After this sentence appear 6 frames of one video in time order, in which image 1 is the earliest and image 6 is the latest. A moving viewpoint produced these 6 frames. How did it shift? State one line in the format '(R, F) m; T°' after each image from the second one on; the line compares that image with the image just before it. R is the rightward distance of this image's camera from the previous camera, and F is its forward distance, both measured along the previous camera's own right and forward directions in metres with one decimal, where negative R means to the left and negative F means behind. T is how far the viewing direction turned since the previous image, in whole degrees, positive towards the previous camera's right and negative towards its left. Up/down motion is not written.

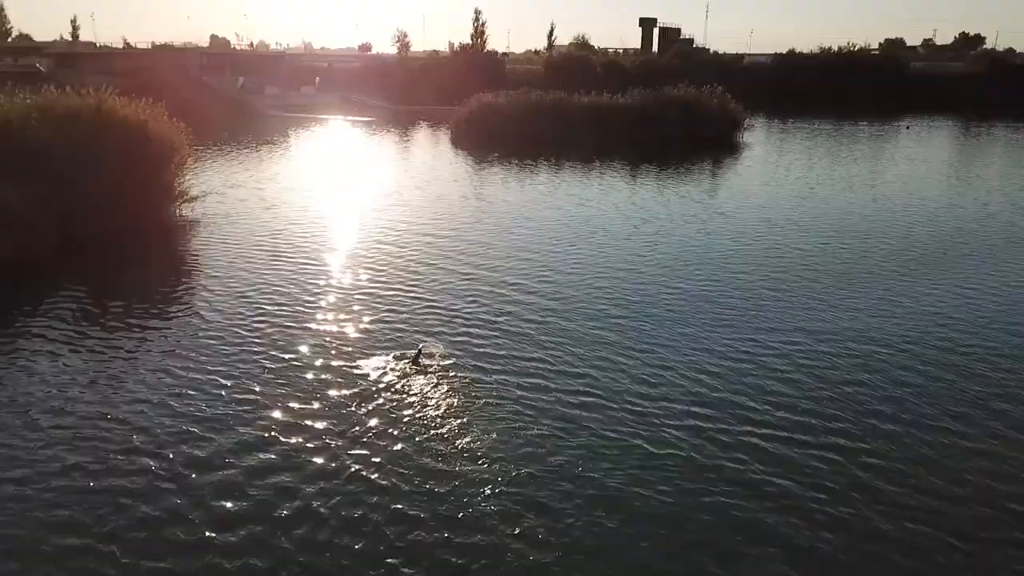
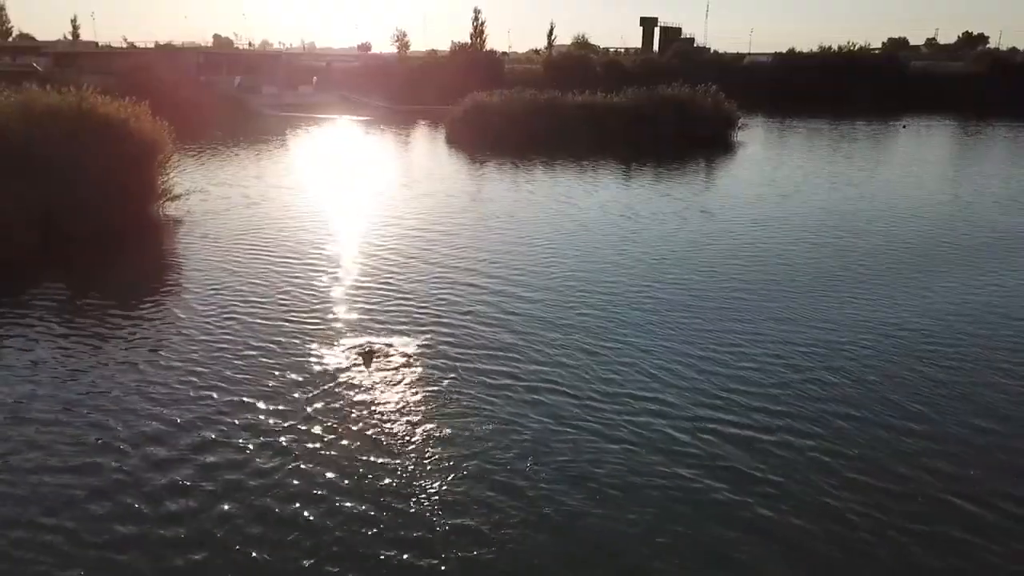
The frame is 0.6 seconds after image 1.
(+0.7, -0.3) m; 0°
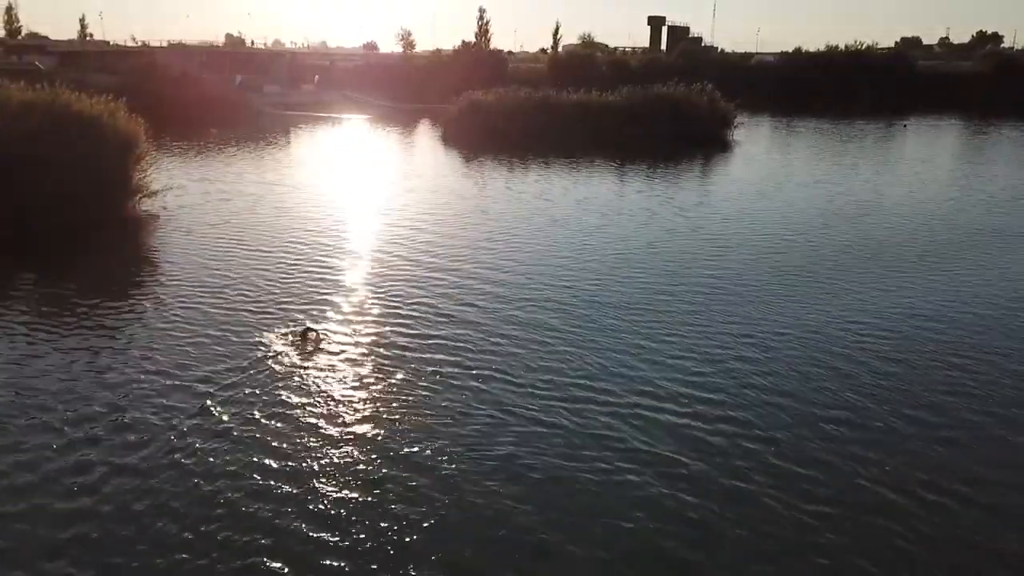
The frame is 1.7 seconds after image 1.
(+1.4, -0.5) m; 0°
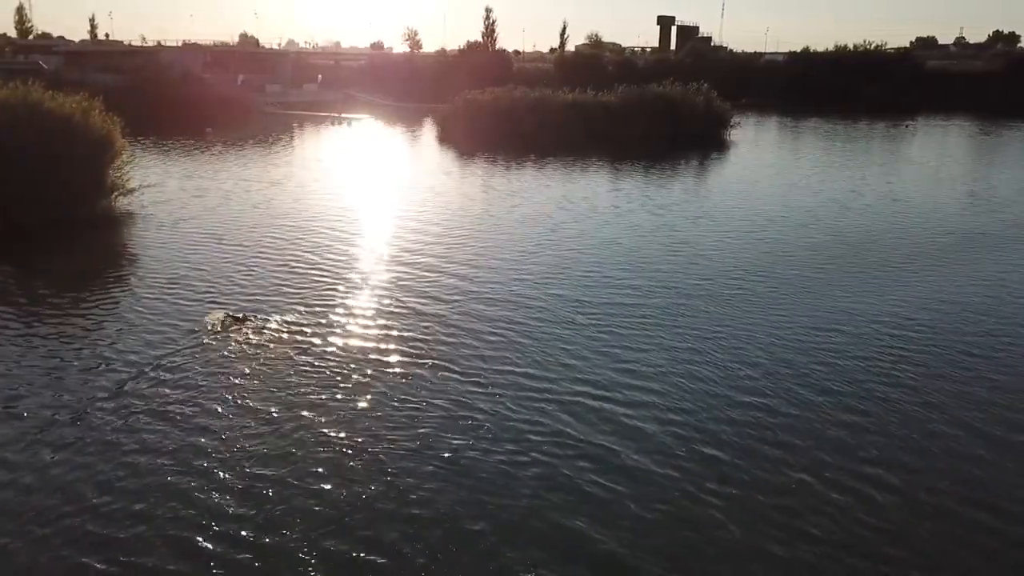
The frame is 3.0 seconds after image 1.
(+1.4, -0.4) m; -1°
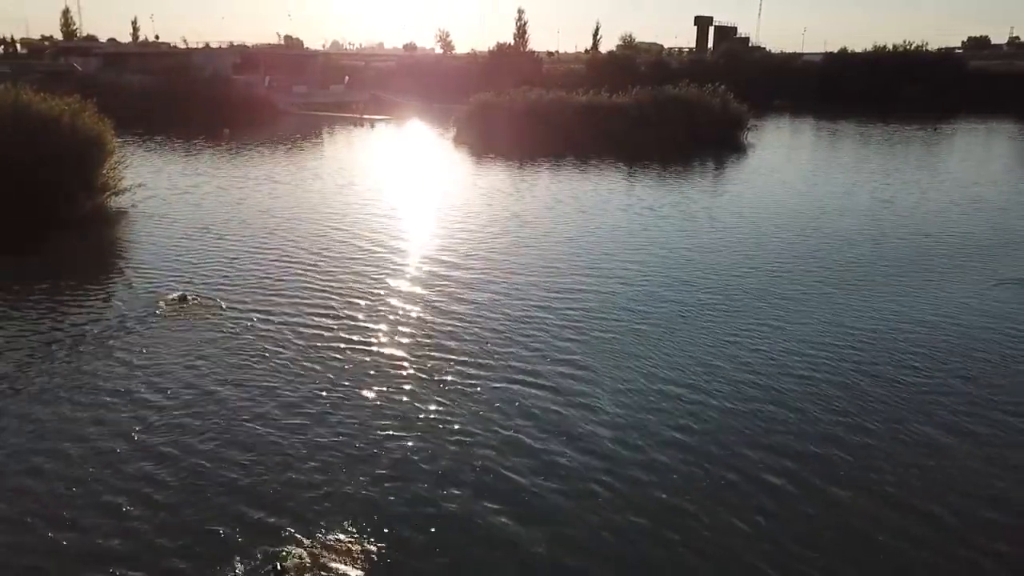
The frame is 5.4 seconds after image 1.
(+2.4, -0.8) m; -2°
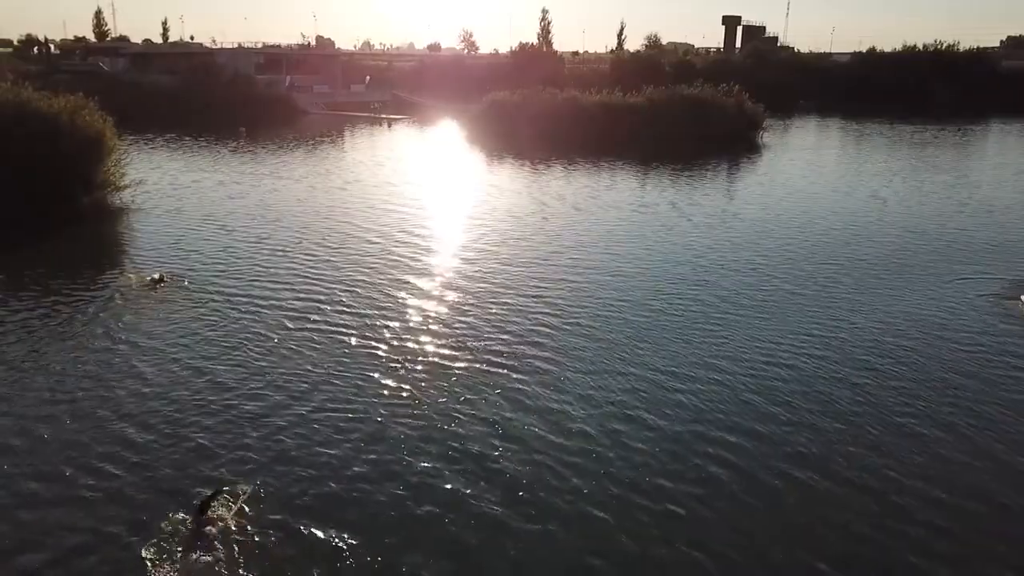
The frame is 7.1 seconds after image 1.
(+1.4, -0.5) m; -2°
